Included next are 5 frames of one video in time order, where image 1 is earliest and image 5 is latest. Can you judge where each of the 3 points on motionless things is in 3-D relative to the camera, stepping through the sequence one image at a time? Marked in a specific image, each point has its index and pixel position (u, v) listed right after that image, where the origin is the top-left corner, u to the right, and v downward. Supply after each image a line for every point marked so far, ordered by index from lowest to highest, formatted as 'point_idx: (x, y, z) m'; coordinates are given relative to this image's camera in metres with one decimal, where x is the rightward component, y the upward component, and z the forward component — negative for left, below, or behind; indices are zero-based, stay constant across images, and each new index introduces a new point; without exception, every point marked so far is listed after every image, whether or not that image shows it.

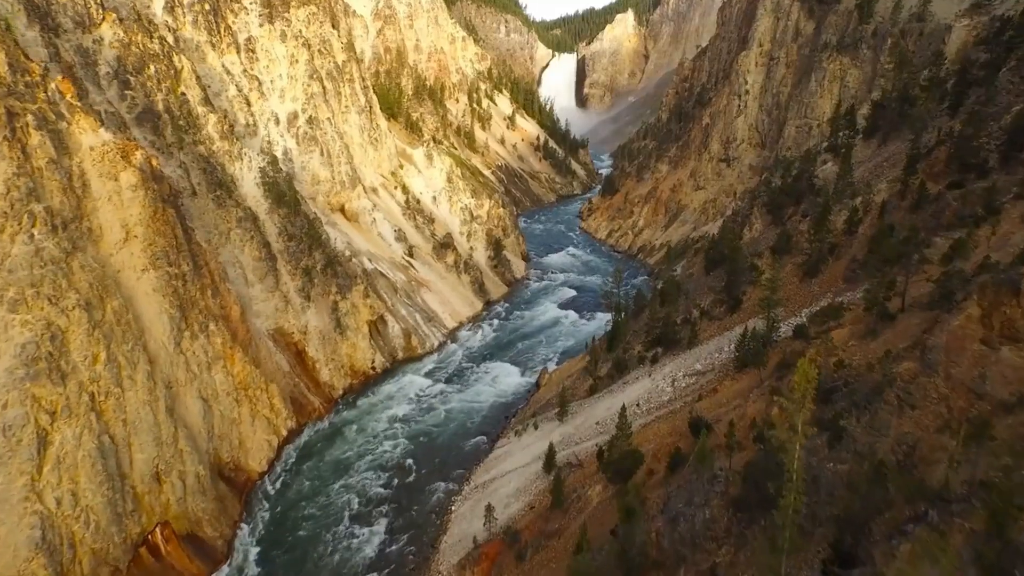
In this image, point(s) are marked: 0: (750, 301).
0: (+10.4, -0.6, +19.4) m
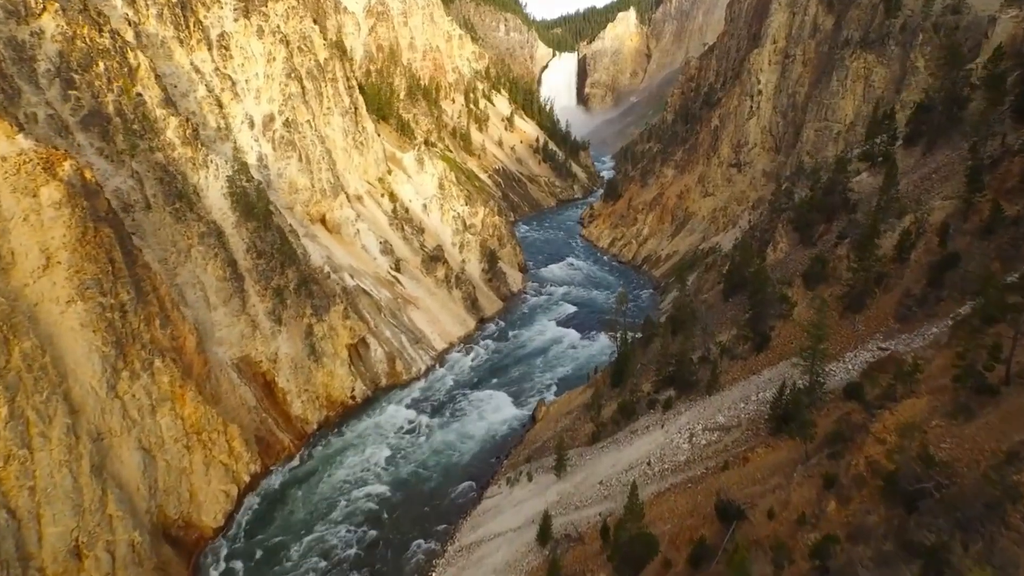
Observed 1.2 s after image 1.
0: (+10.0, -1.9, +16.5) m
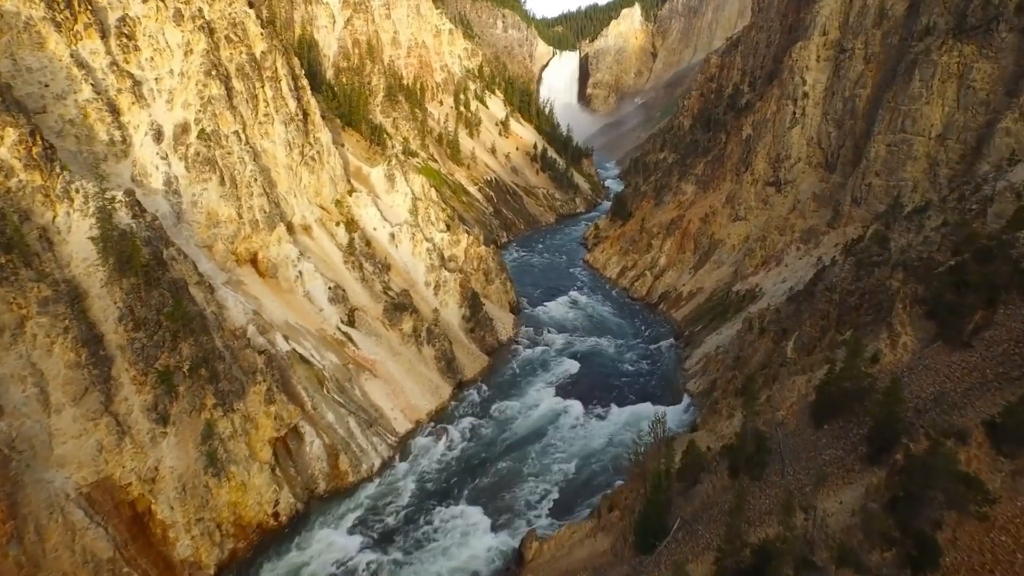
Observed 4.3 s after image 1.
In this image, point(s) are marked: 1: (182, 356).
0: (+9.1, -5.4, +9.0) m
1: (-14.3, -2.9, +19.2) m
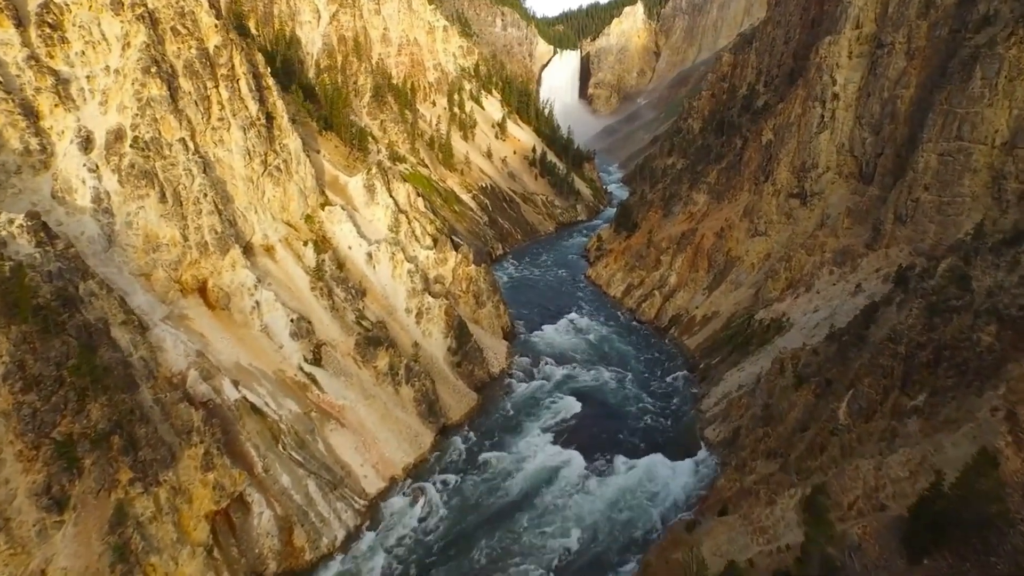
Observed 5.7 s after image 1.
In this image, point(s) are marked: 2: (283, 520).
0: (+8.6, -7.1, +5.4) m
1: (-14.8, -4.6, +15.5) m
2: (-9.5, -9.5, +18.2) m
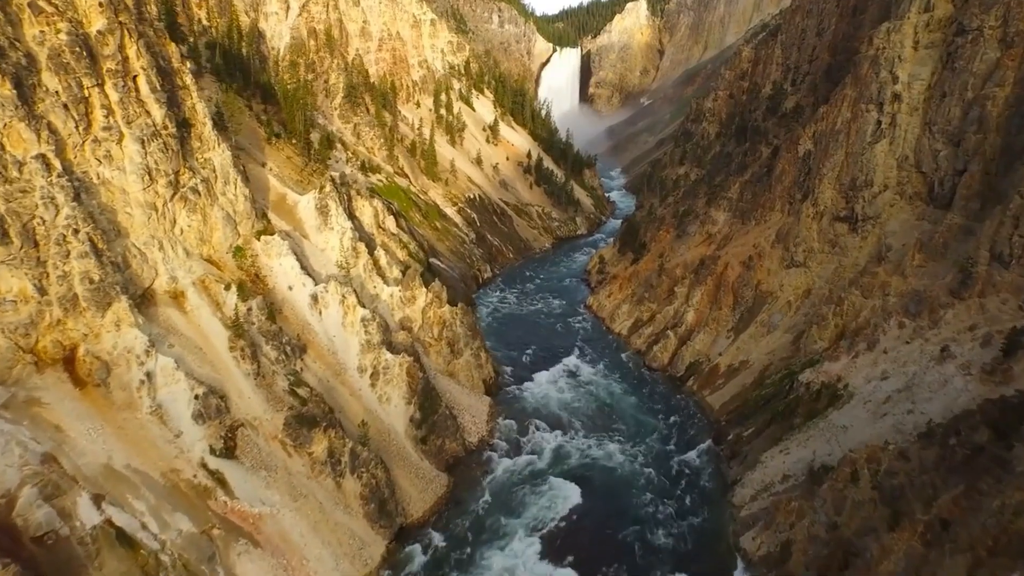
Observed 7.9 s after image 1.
0: (+7.7, -9.6, -0.4) m
1: (-15.7, -7.1, +9.8) m
2: (-10.4, -12.1, +12.5) m
